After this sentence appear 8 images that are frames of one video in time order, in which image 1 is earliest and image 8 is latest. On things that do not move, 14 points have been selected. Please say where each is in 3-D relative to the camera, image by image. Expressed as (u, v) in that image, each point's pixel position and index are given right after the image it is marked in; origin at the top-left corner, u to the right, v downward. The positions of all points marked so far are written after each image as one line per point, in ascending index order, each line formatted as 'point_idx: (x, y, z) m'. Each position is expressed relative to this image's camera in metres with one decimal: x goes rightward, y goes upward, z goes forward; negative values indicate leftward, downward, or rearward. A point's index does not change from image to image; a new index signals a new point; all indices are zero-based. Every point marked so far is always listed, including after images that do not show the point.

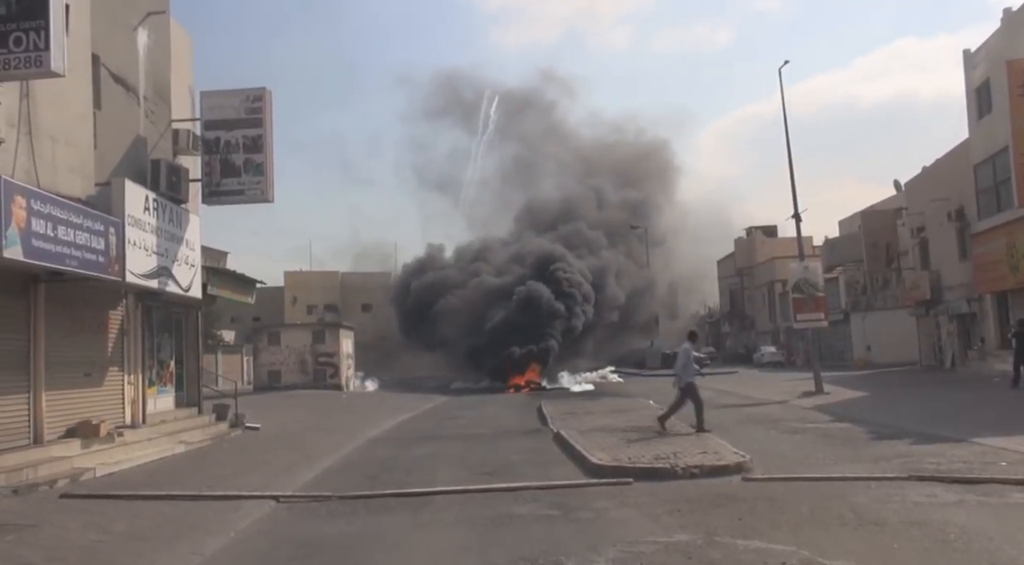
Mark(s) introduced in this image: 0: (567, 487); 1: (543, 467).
0: (+0.7, -2.5, +9.9) m
1: (+0.5, -2.7, +11.7) m
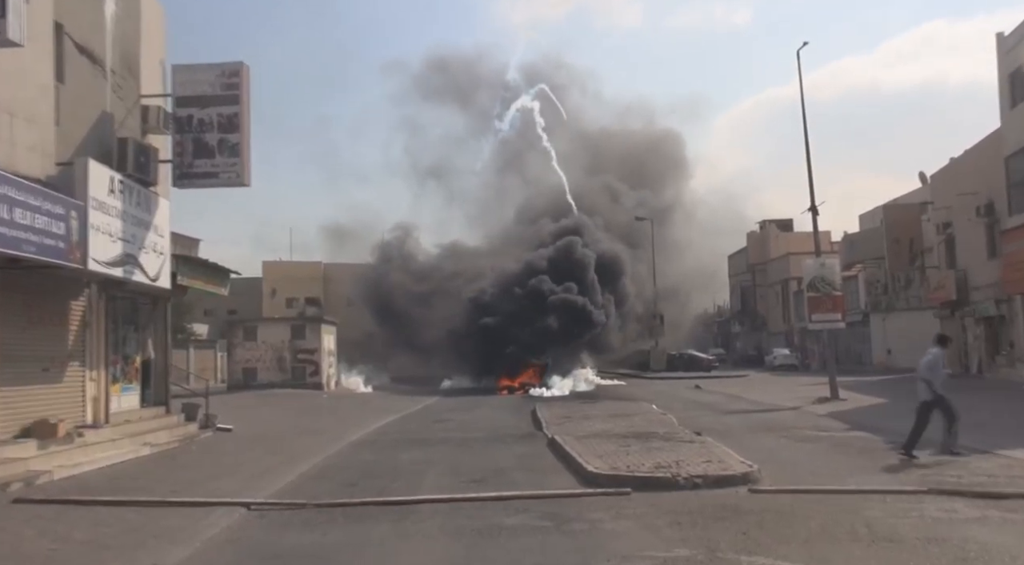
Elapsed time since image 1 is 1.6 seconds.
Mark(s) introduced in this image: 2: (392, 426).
0: (+0.5, -2.4, +9.1) m
1: (+0.3, -2.6, +10.9) m
2: (-3.0, -3.4, +19.3) m
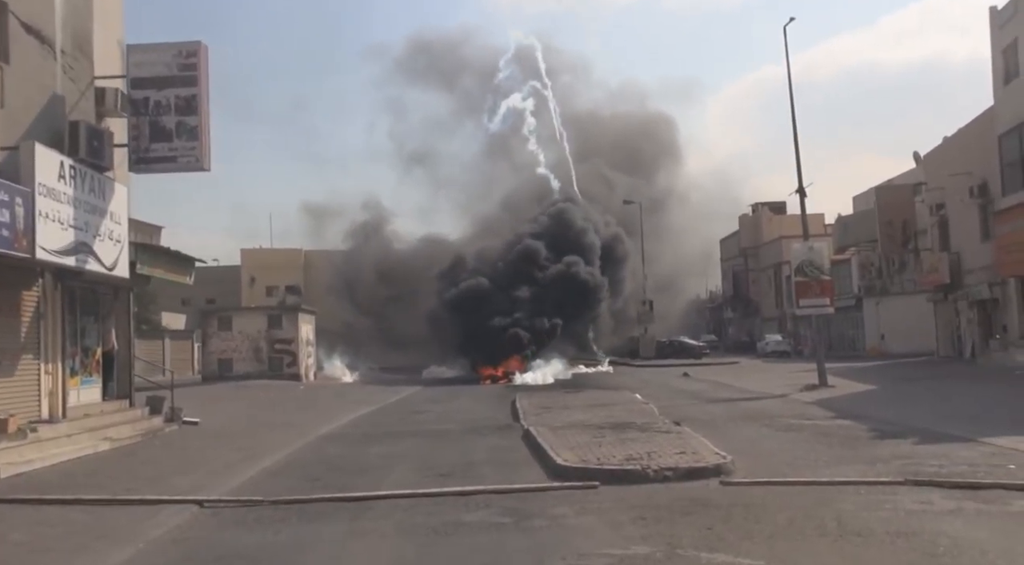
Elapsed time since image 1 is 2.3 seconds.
0: (+0.1, -2.2, +8.7) m
1: (-0.1, -2.4, +10.5) m
2: (-3.5, -3.2, +18.9) m
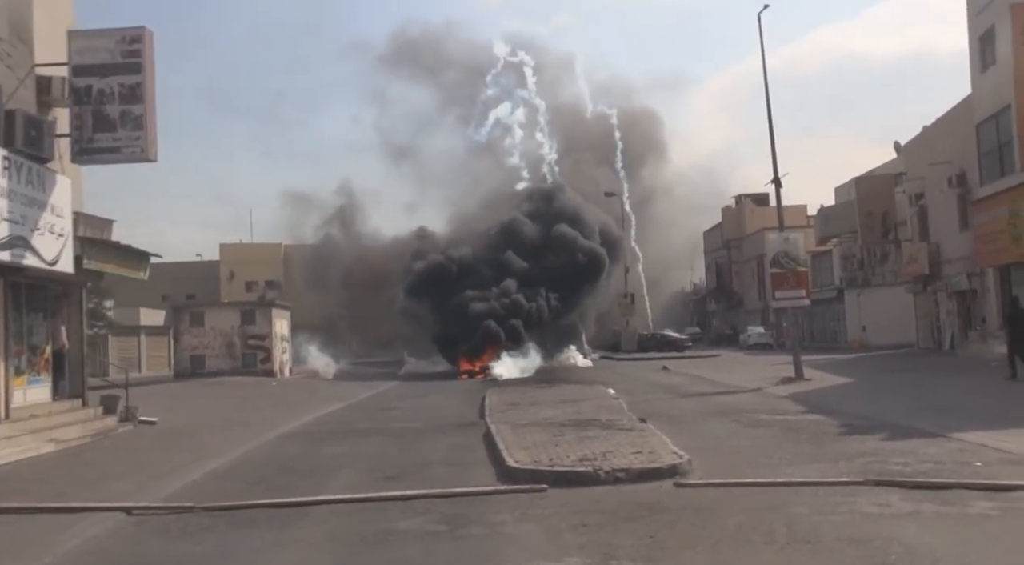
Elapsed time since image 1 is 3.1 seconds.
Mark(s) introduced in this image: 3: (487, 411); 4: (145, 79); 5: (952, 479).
0: (-0.5, -2.1, +8.3) m
1: (-0.7, -2.3, +10.1) m
2: (-4.2, -3.0, +18.5) m
3: (-0.5, -2.6, +16.3) m
4: (-6.0, +3.4, +13.3) m
5: (+4.7, -2.1, +8.6) m
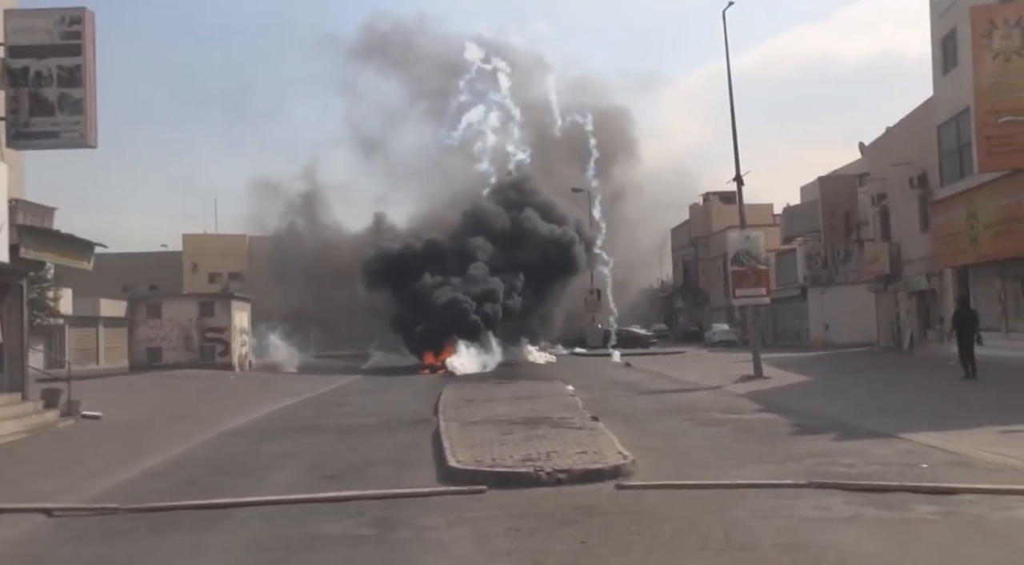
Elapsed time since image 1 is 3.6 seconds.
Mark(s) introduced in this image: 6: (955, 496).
0: (-1.1, -2.1, +8.0) m
1: (-1.4, -2.3, +9.9) m
2: (-5.1, -2.9, +18.1) m
3: (-1.4, -2.5, +16.0) m
4: (-6.7, +3.5, +12.8) m
5: (+4.1, -2.1, +8.6) m
6: (+4.2, -2.0, +7.7) m
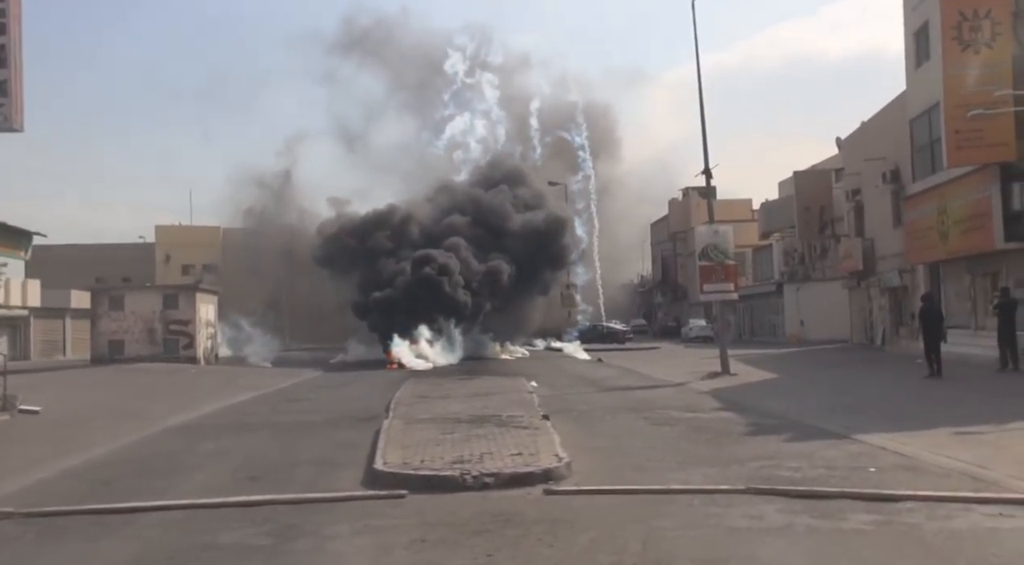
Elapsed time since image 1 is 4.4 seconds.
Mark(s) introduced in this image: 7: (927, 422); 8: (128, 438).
0: (-1.8, -2.0, +7.6) m
1: (-2.2, -2.2, +9.4) m
2: (-6.0, -2.7, +17.6) m
3: (-2.3, -2.4, +15.6) m
4: (-7.5, +3.6, +12.2) m
5: (+3.3, -2.1, +8.2) m
6: (+3.5, -2.0, +7.3) m
7: (+6.1, -2.1, +12.0) m
8: (-6.1, -2.5, +12.7) m
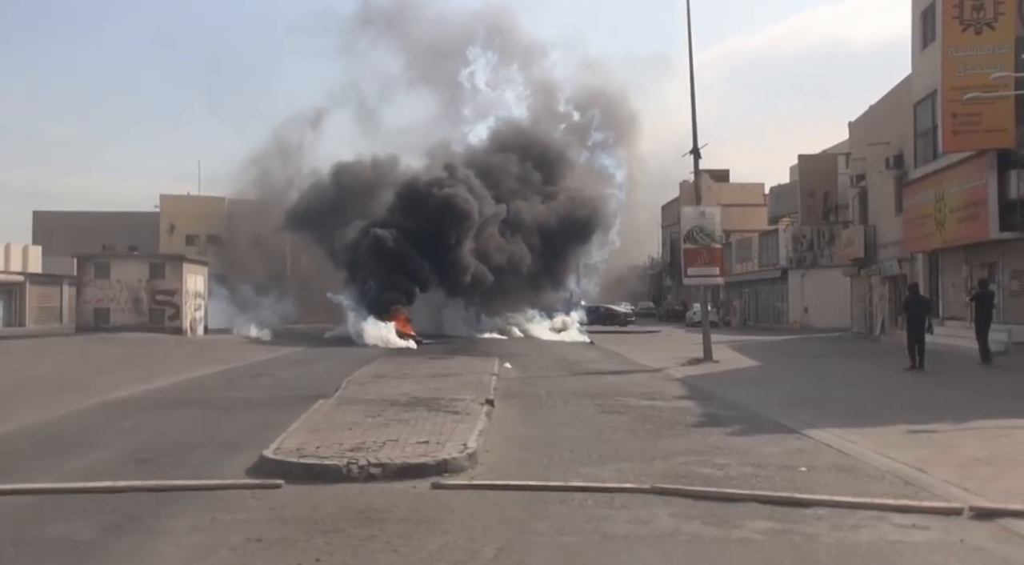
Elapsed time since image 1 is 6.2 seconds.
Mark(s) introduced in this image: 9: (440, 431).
0: (-2.9, -1.8, +7.1) m
1: (-3.2, -1.9, +8.9) m
2: (-6.8, -2.1, +17.2) m
3: (-3.1, -1.9, +15.1) m
4: (-8.3, +4.1, +11.7) m
5: (+2.3, -1.9, +7.5) m
6: (+2.4, -1.9, +6.7) m
7: (+5.2, -1.9, +11.3) m
8: (-7.0, -2.0, +12.3) m
9: (-0.8, -1.7, +9.4) m
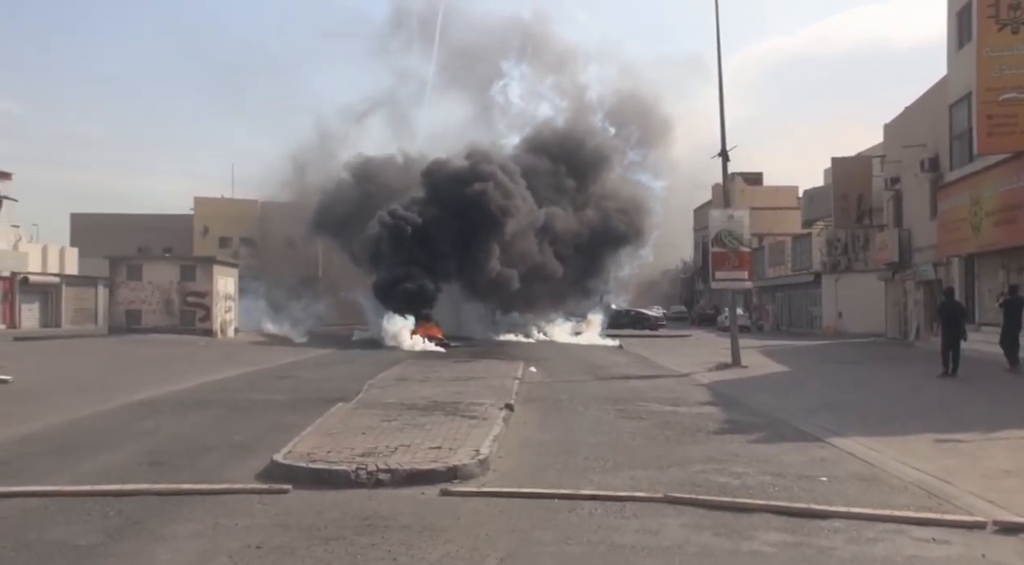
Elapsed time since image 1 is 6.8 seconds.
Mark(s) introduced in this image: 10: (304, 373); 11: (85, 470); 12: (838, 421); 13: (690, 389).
0: (-2.8, -1.8, +7.1) m
1: (-3.0, -1.9, +8.9) m
2: (-6.3, -2.1, +17.4) m
3: (-2.7, -1.9, +15.1) m
4: (-8.0, +4.1, +12.0) m
5: (+2.4, -2.0, +7.3) m
6: (+2.5, -1.9, +6.4) m
7: (+5.4, -2.0, +10.9) m
8: (-6.7, -2.0, +12.5) m
9: (-0.6, -1.8, +9.3) m
10: (-4.9, -2.2, +19.3) m
11: (-4.3, -1.9, +8.1) m
12: (+4.9, -2.0, +11.9) m
13: (+3.6, -2.1, +16.2) m
